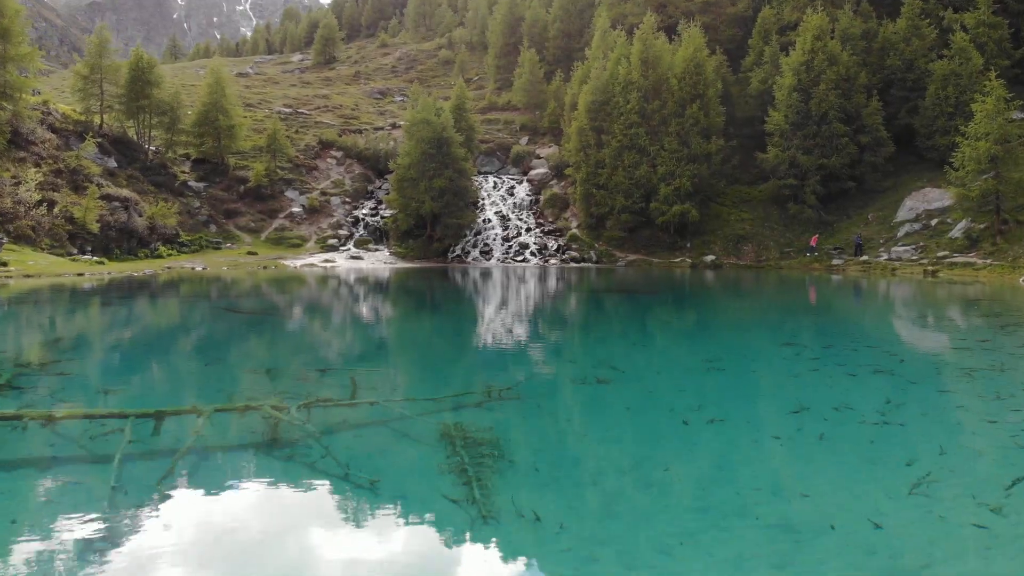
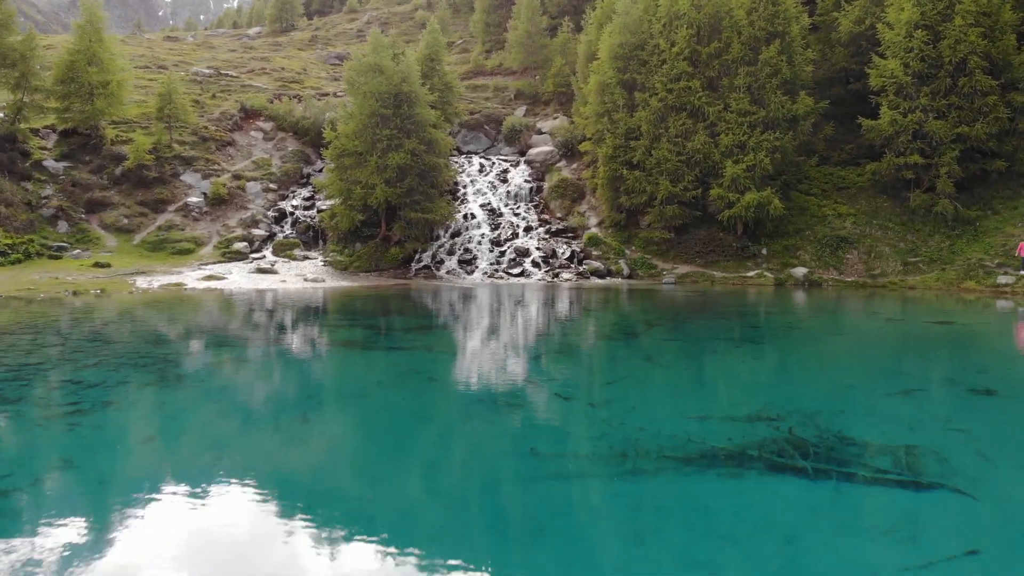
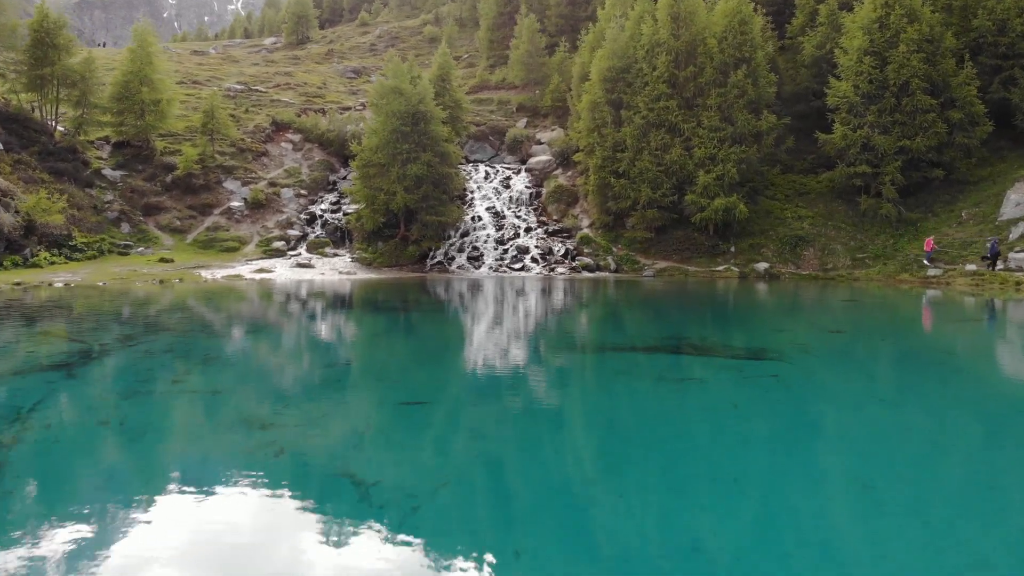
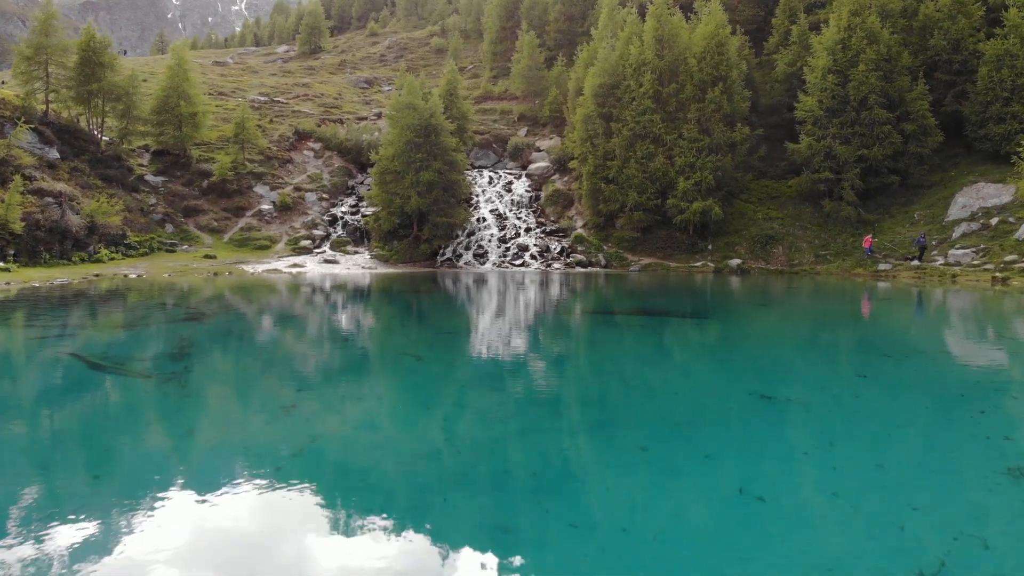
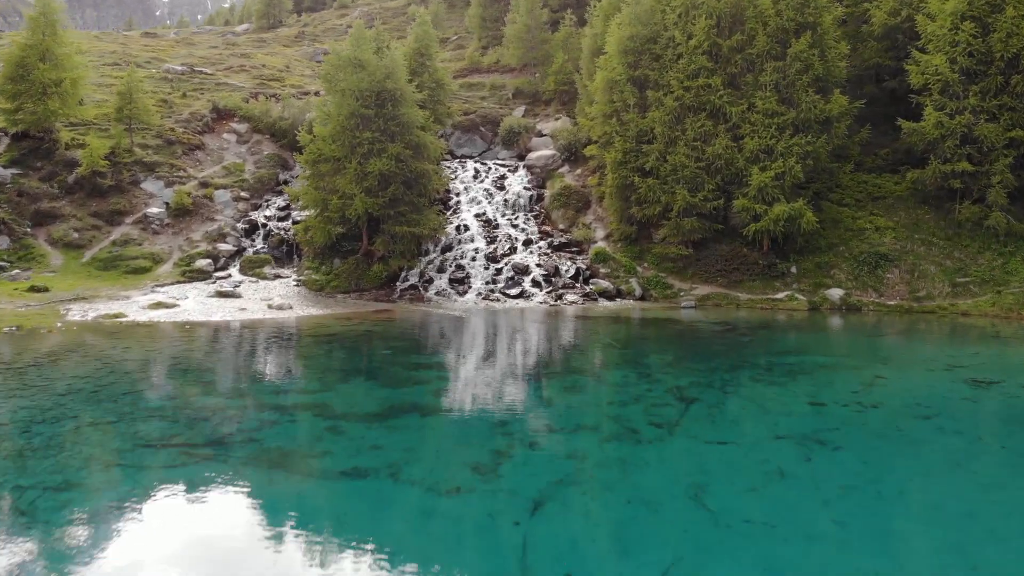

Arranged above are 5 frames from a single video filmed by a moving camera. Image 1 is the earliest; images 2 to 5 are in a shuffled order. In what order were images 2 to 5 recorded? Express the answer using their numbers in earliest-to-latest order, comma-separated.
4, 3, 2, 5
